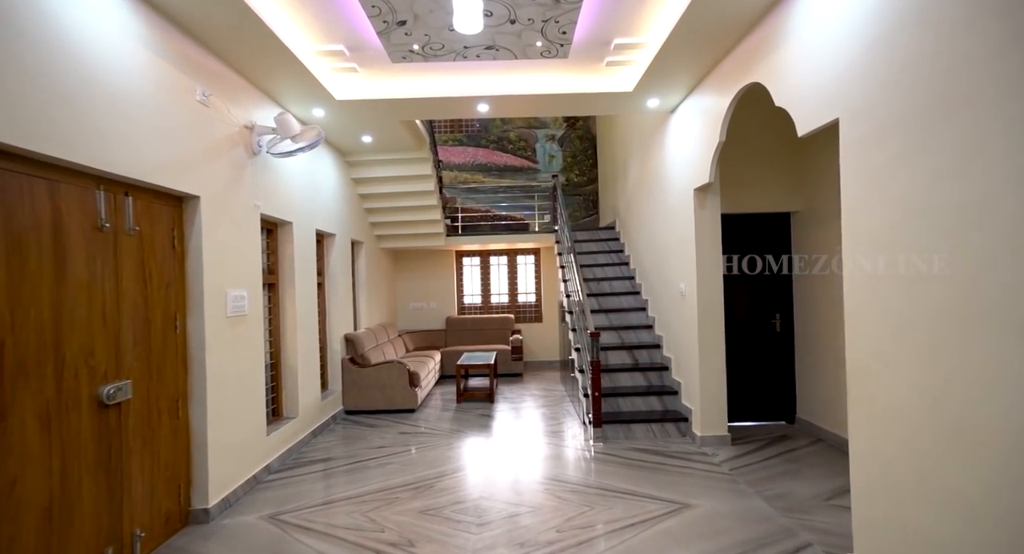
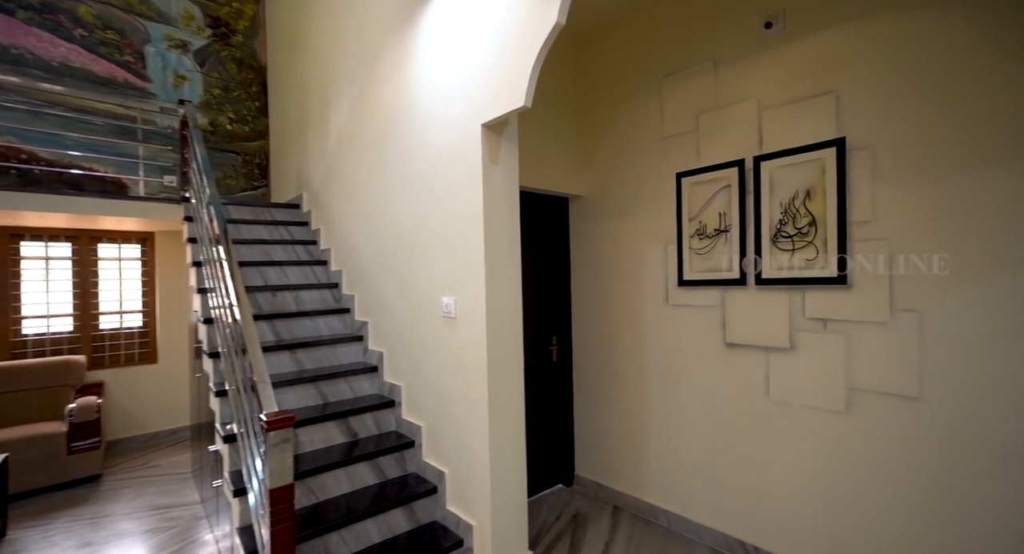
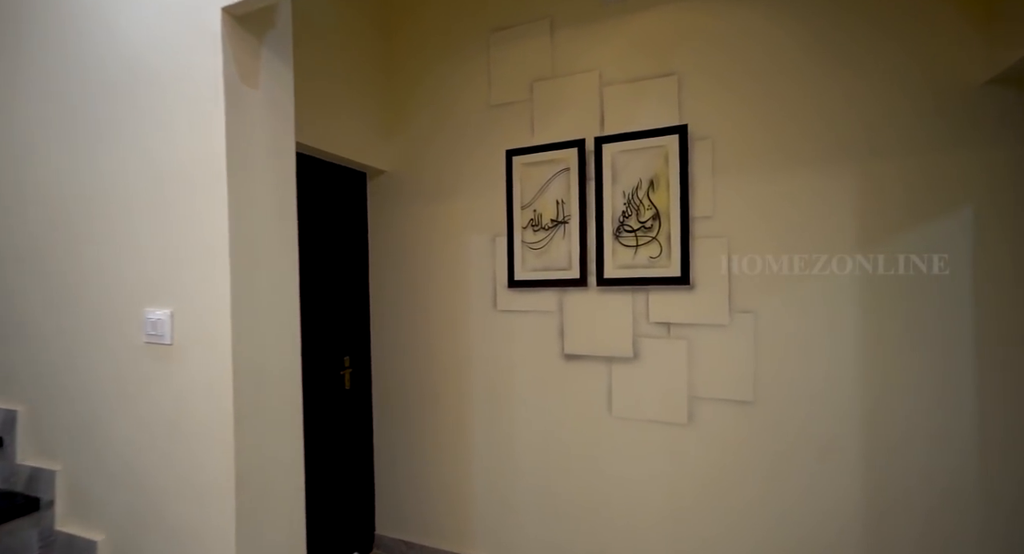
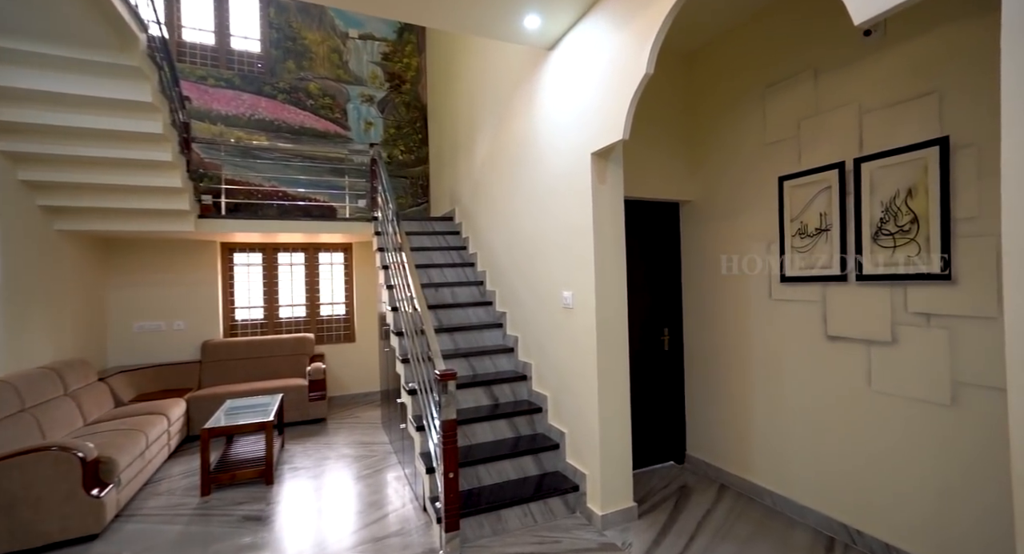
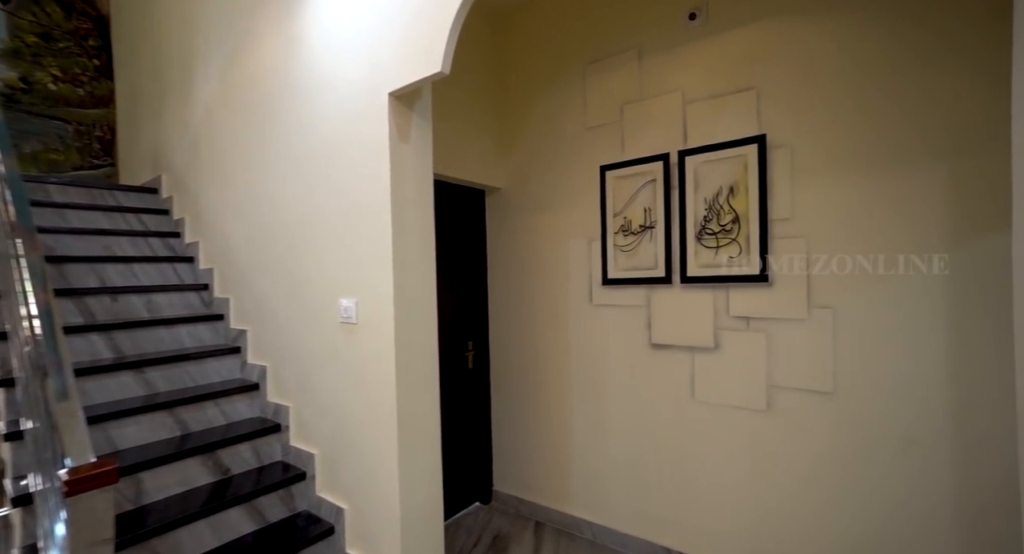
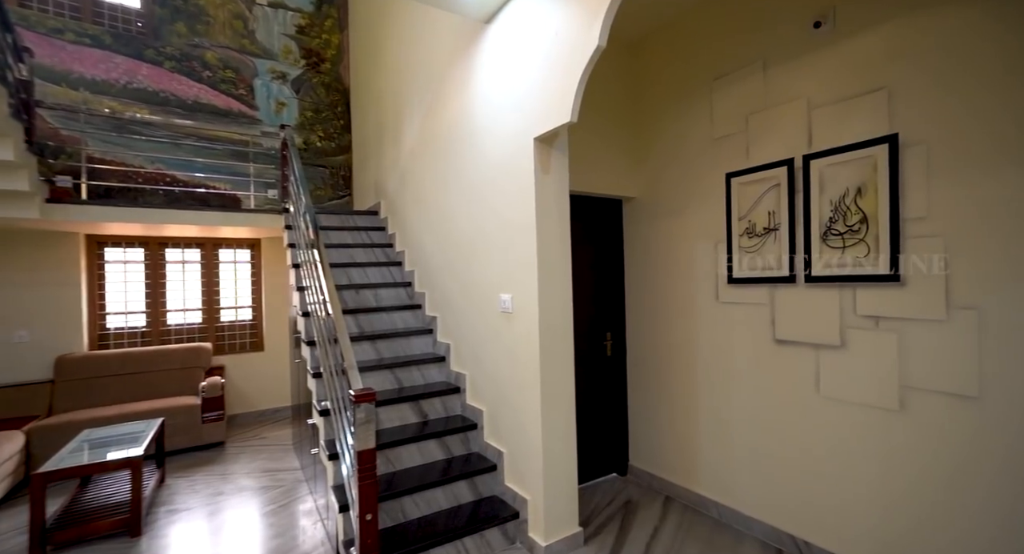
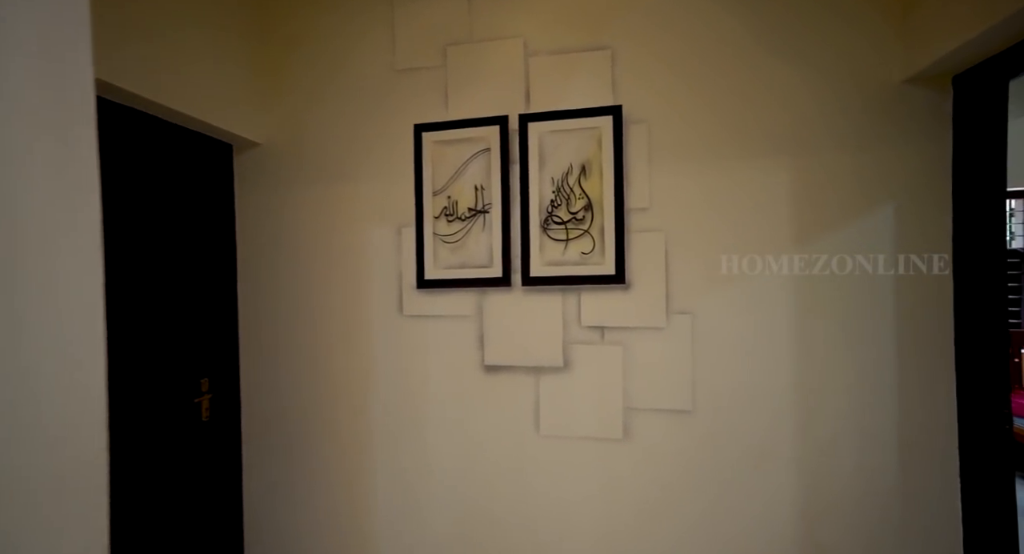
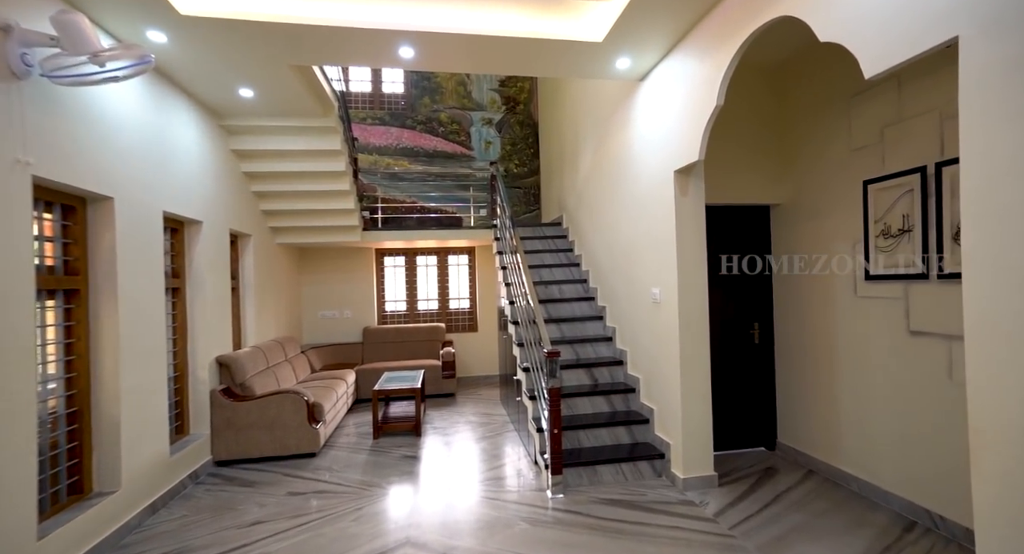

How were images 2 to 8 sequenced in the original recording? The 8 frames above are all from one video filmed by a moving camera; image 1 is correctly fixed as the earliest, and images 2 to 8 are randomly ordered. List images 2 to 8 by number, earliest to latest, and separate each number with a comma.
8, 4, 6, 2, 5, 3, 7
